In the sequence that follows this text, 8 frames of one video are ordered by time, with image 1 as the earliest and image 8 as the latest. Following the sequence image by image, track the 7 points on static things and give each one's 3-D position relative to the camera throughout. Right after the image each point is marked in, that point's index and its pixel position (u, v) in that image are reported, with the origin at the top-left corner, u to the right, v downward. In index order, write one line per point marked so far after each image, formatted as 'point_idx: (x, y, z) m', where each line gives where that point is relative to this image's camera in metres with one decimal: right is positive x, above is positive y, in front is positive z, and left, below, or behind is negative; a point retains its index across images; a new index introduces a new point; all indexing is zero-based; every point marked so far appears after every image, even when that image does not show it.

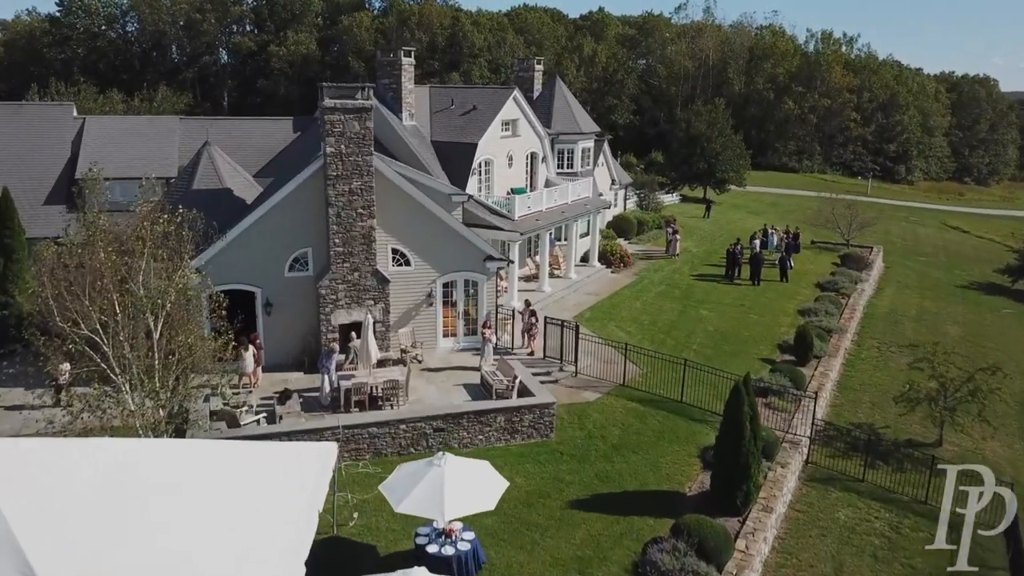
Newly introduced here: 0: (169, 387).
0: (-7.2, -2.1, +16.2) m
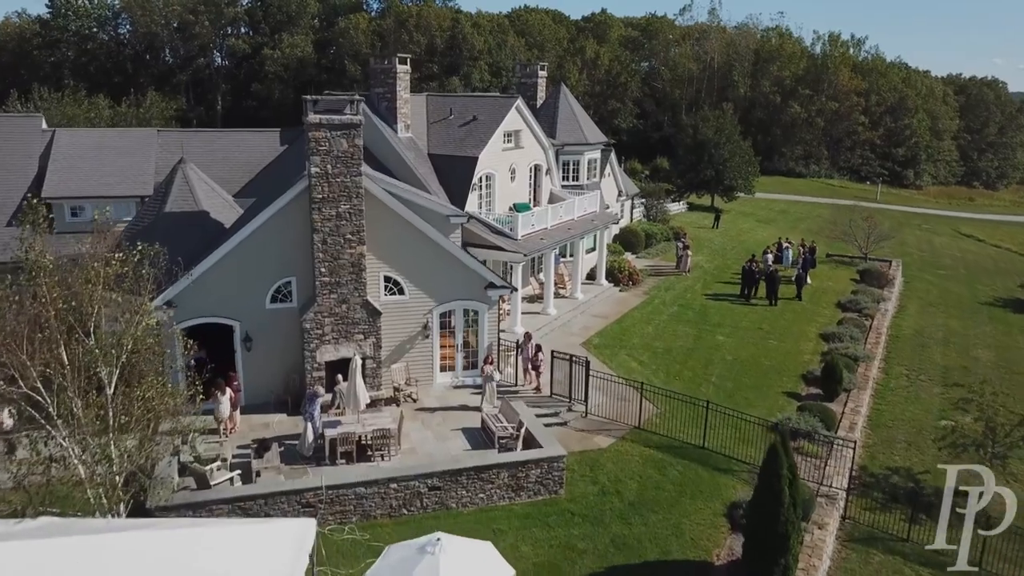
0: (-7.1, -3.0, +14.2) m
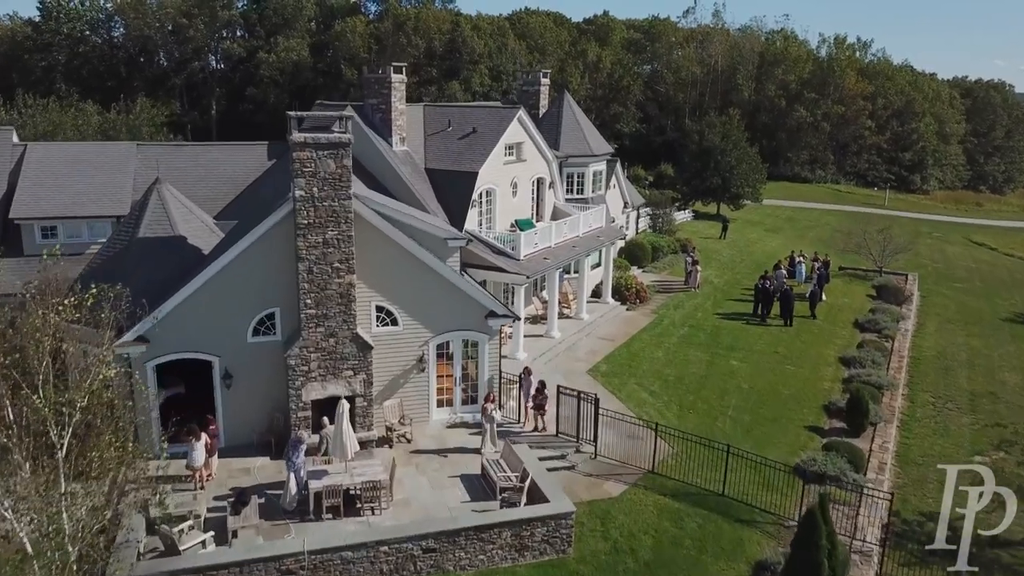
0: (-7.1, -3.7, +12.5) m
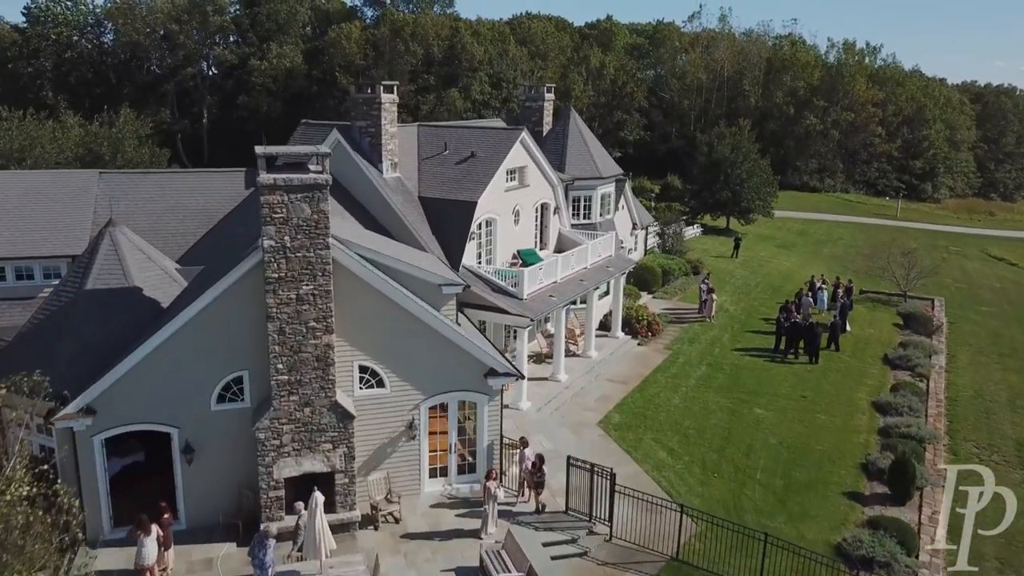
0: (-7.0, -5.0, +10.1) m
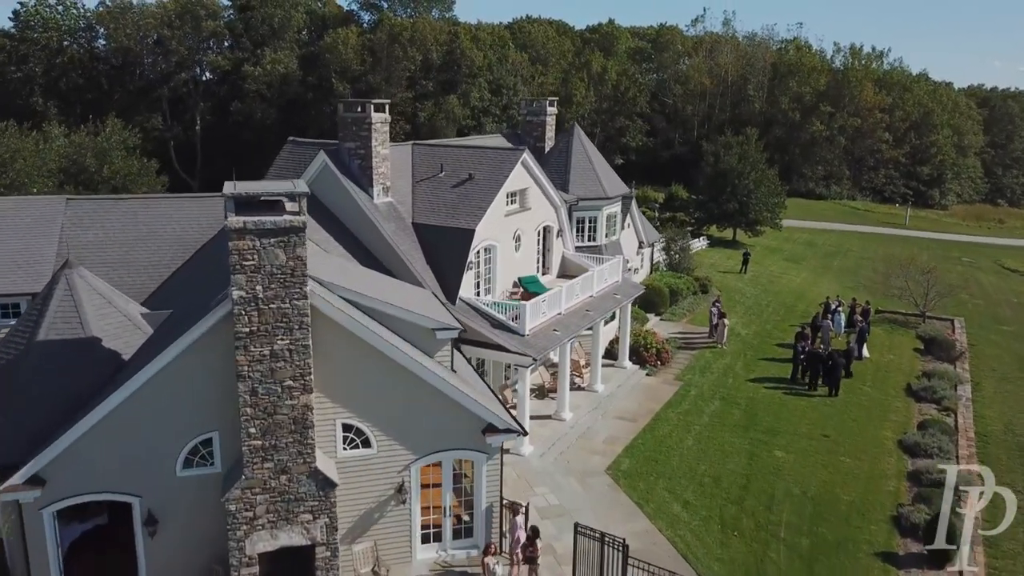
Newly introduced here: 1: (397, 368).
0: (-7.0, -6.0, +8.3) m
1: (-2.3, -1.6, +15.5) m
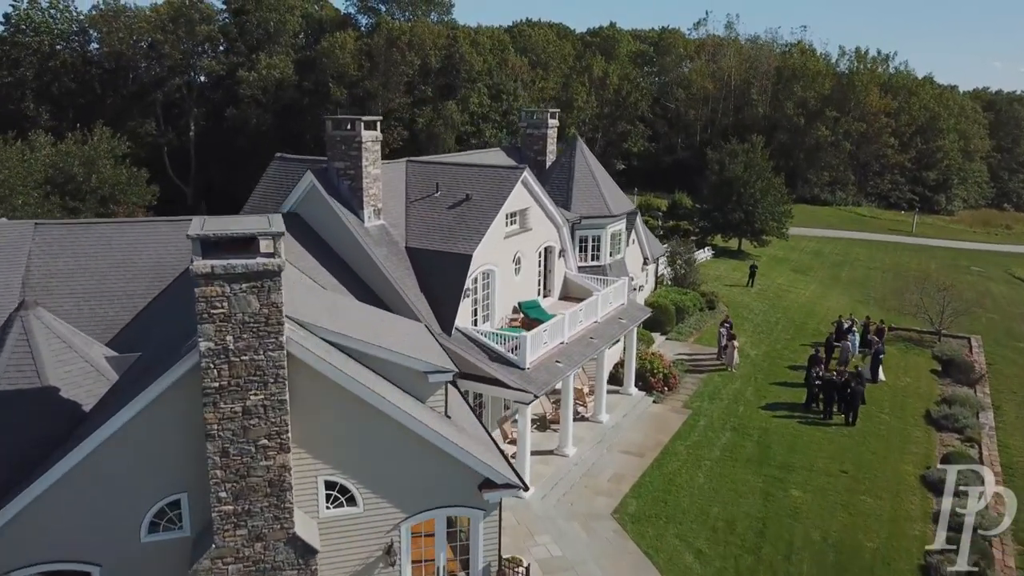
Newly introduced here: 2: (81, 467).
0: (-7.0, -6.8, +6.9) m
1: (-2.3, -2.4, +14.1) m
2: (-7.2, -3.0, +12.7) m
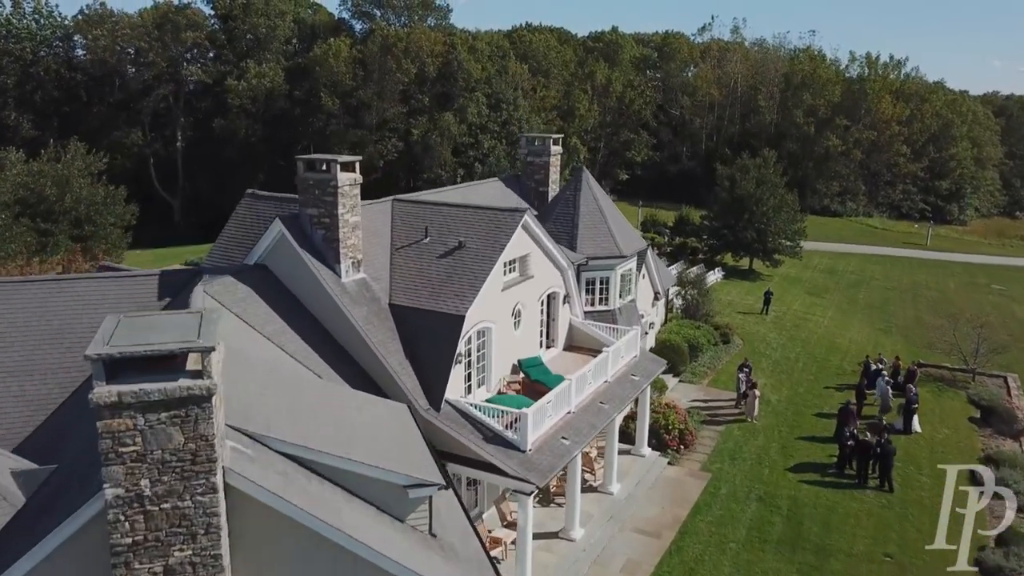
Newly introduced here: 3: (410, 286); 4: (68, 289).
0: (-7.0, -8.4, +4.2) m
1: (-2.4, -4.0, +11.4) m
2: (-7.2, -4.6, +10.0) m
3: (-2.6, +0.1, +19.5) m
4: (-10.3, 0.0, +17.8) m
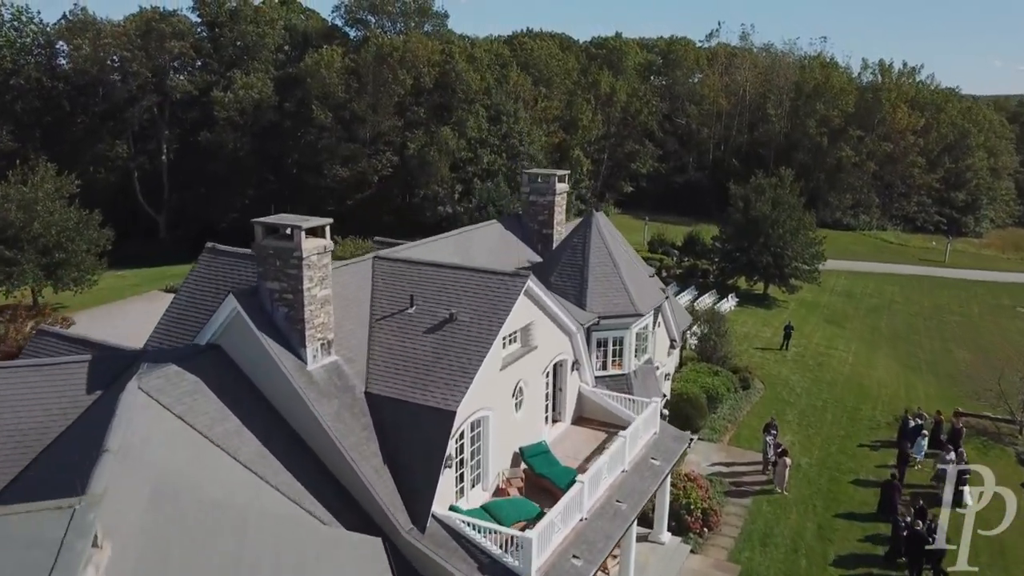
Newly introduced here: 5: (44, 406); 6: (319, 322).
0: (-7.0, -10.2, +1.1) m
1: (-2.4, -5.8, +8.3) m
2: (-7.2, -6.3, +6.9) m
3: (-2.6, -1.7, +16.4) m
4: (-10.3, -1.8, +14.7) m
5: (-8.9, -2.3, +14.6) m
6: (-3.9, -0.6, +15.6) m
